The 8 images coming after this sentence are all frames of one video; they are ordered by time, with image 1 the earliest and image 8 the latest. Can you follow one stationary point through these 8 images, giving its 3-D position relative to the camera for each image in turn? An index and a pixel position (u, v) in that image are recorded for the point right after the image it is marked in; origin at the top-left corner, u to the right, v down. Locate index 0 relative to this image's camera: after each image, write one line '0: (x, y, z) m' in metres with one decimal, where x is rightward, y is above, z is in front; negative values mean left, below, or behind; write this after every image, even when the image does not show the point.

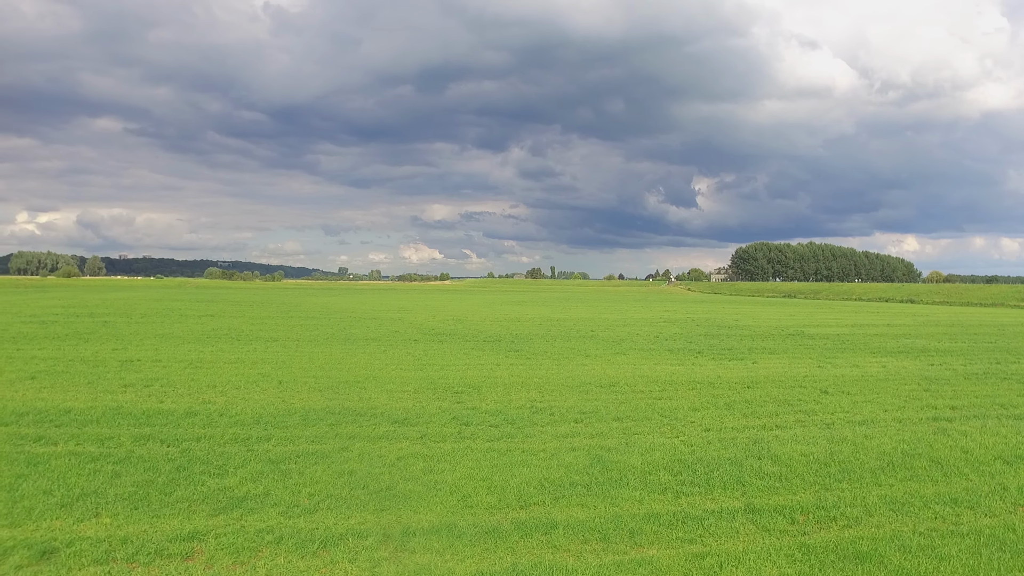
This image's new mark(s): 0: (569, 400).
0: (+1.1, -2.1, +15.2) m
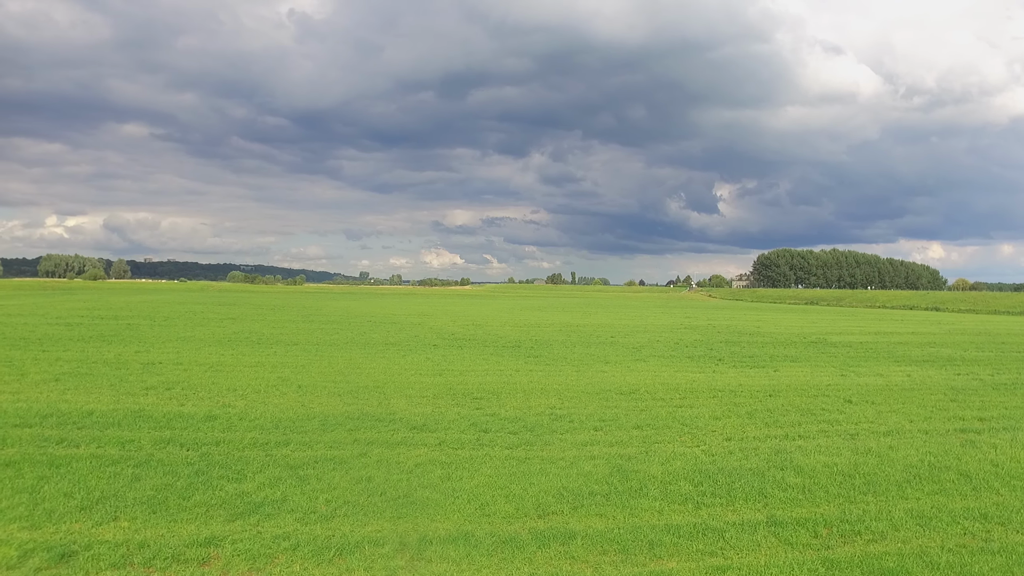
0: (+1.4, -2.2, +15.1) m
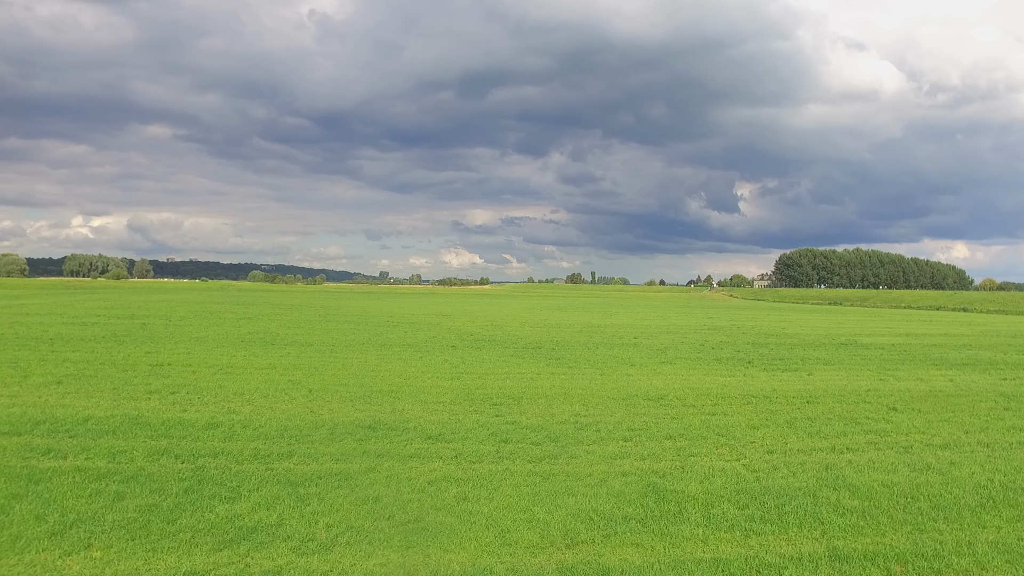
0: (+1.8, -2.2, +14.1) m
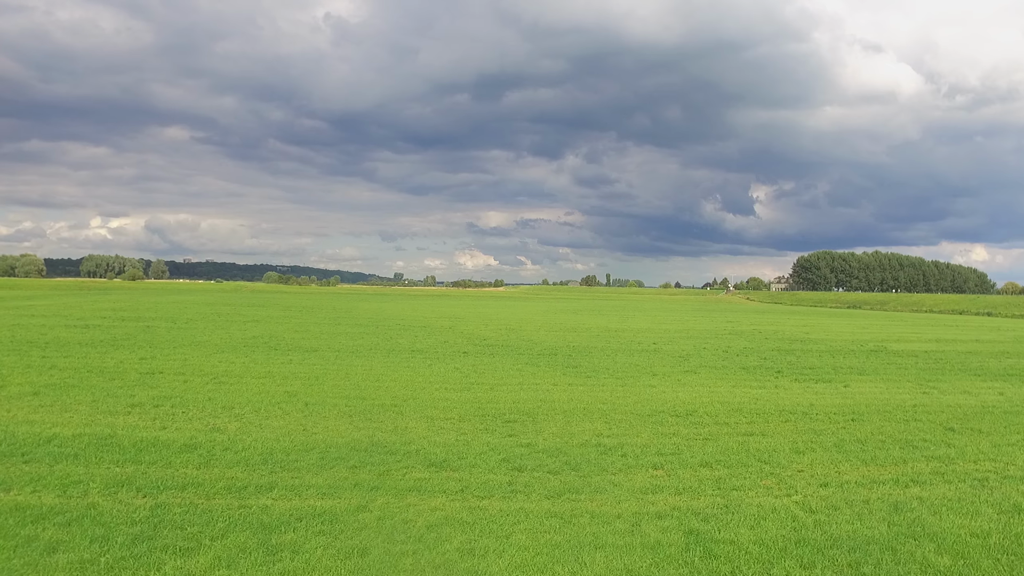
0: (+2.0, -2.3, +12.7) m
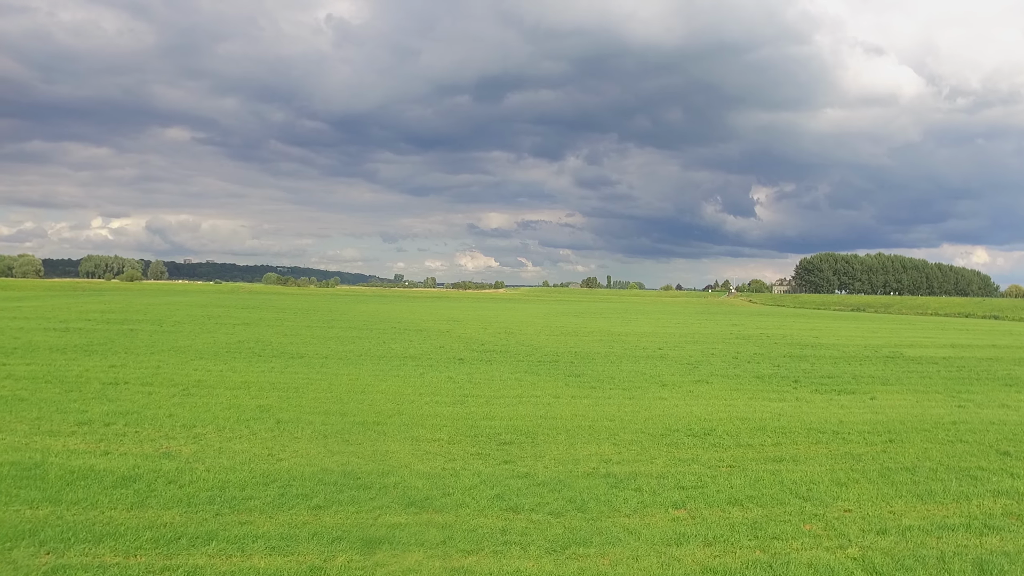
0: (+2.0, -2.4, +11.0) m
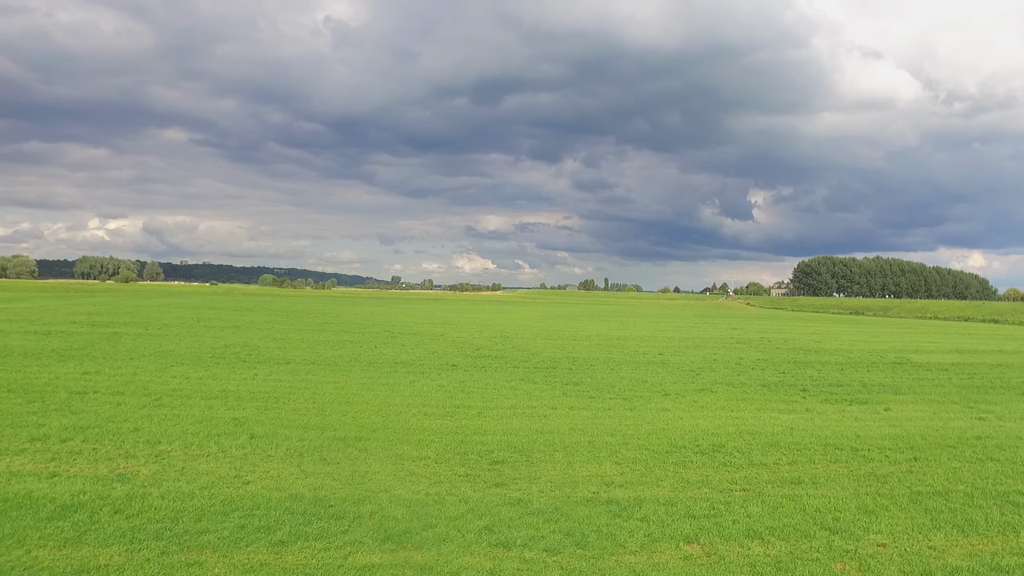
0: (+1.9, -2.4, +10.0) m
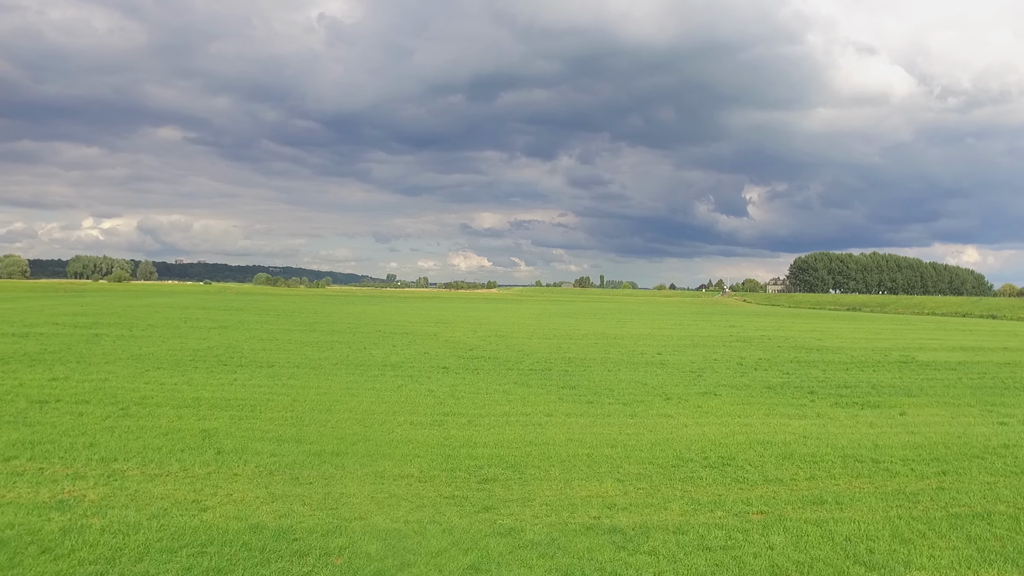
0: (+1.8, -2.4, +9.0) m
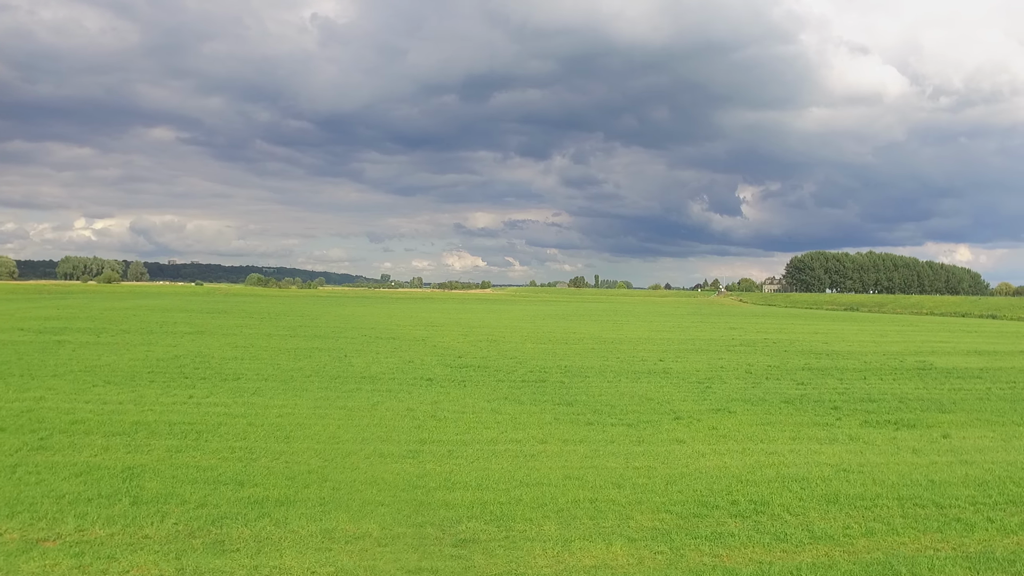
0: (+1.6, -2.6, +6.8) m
